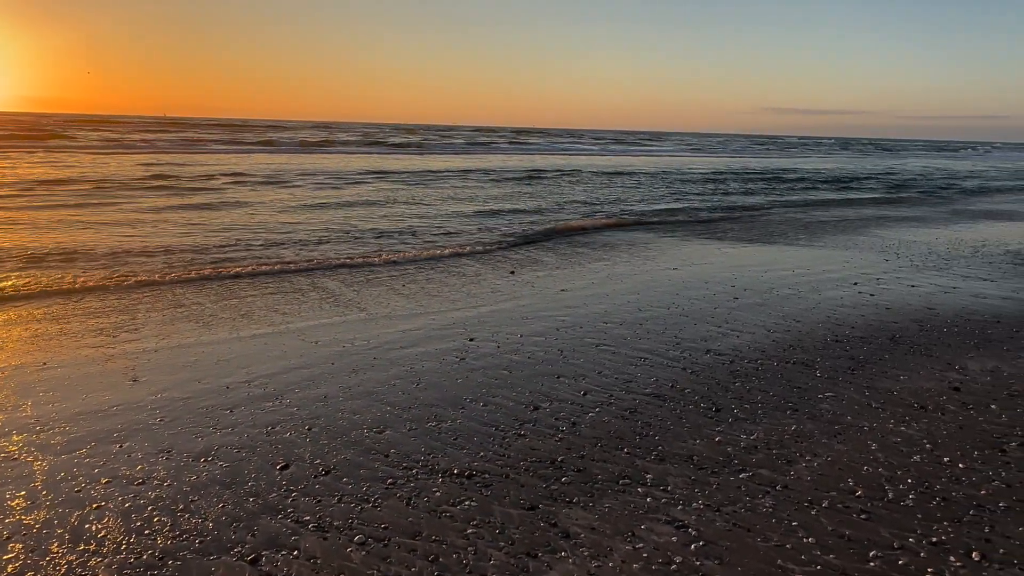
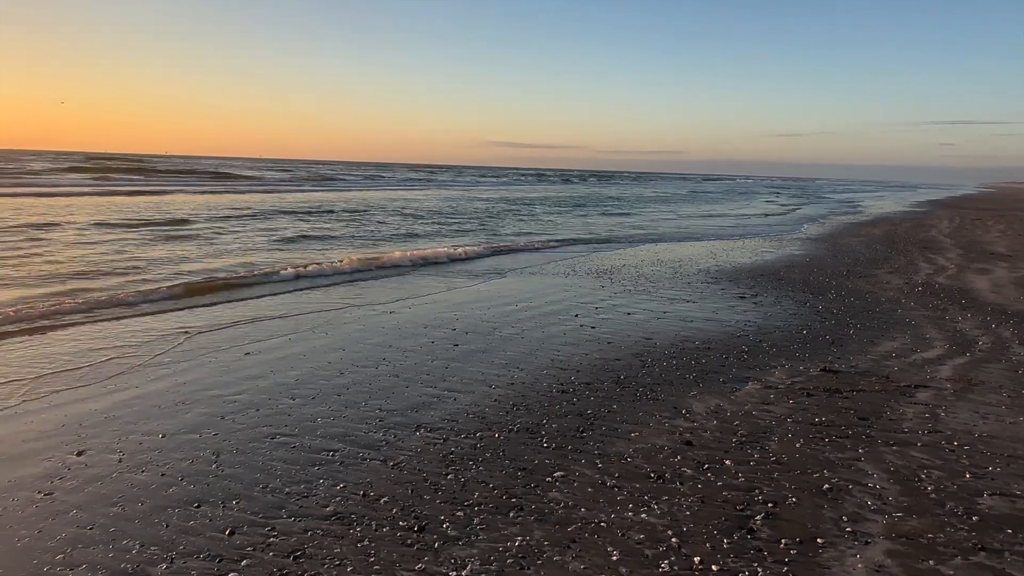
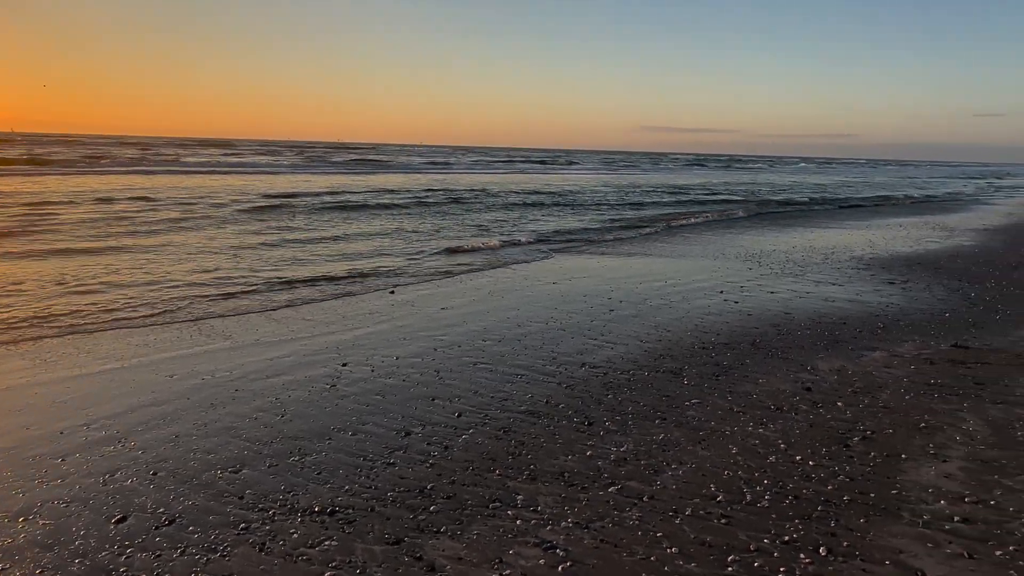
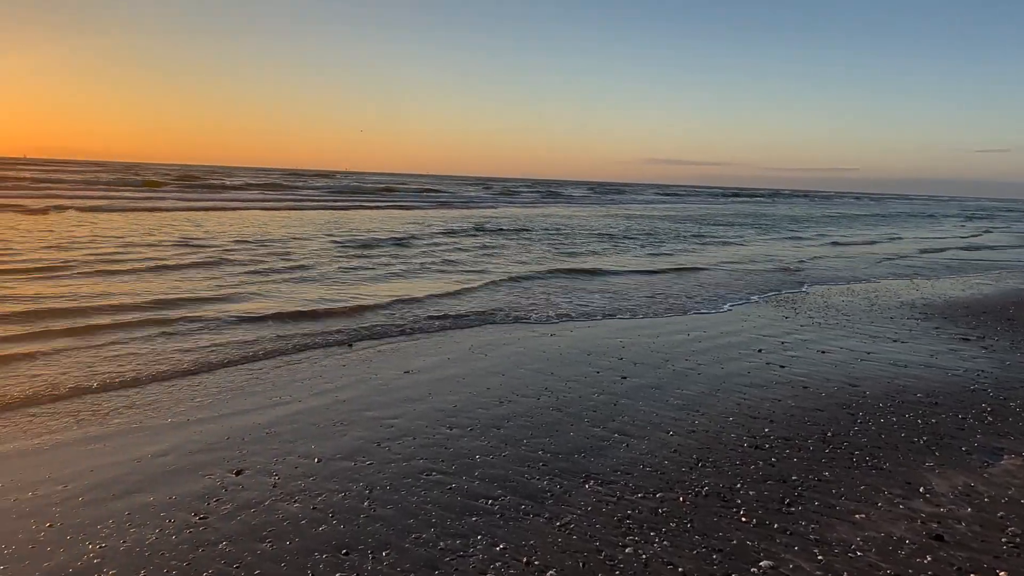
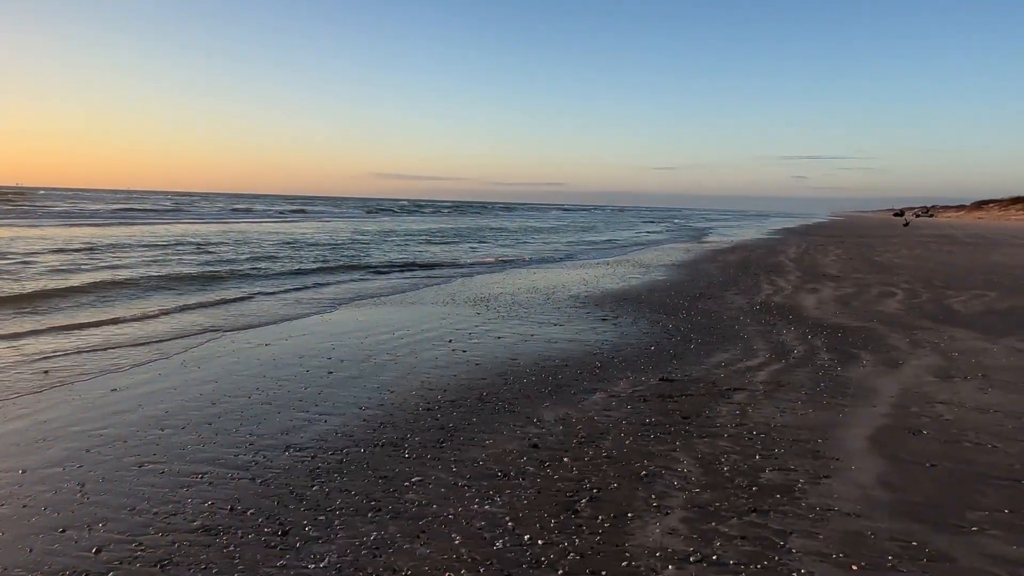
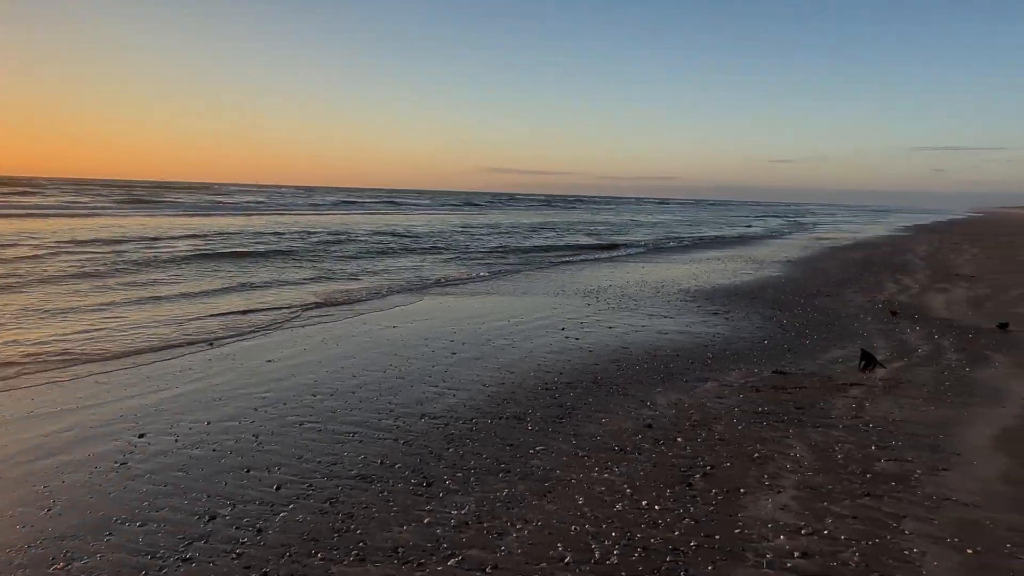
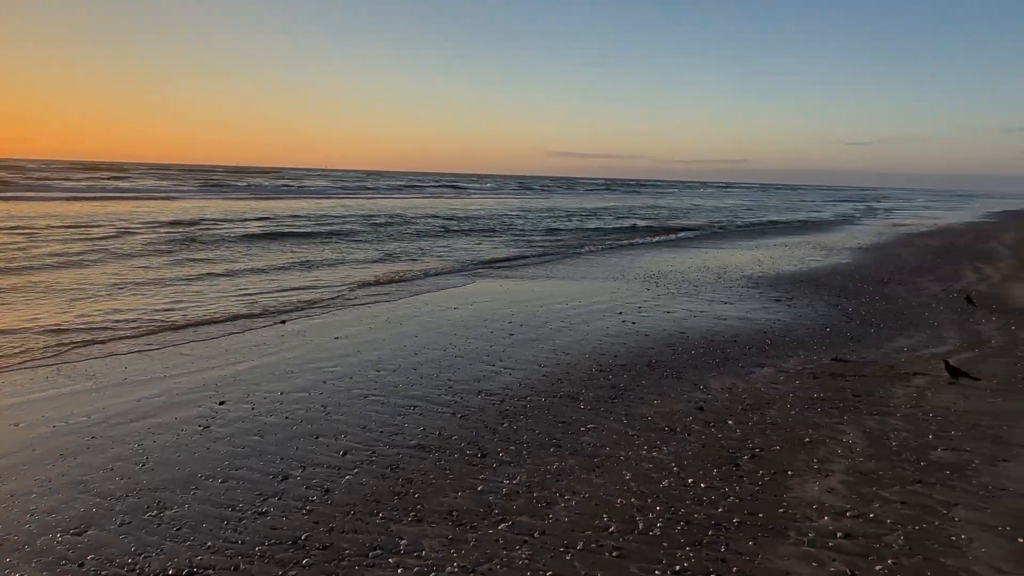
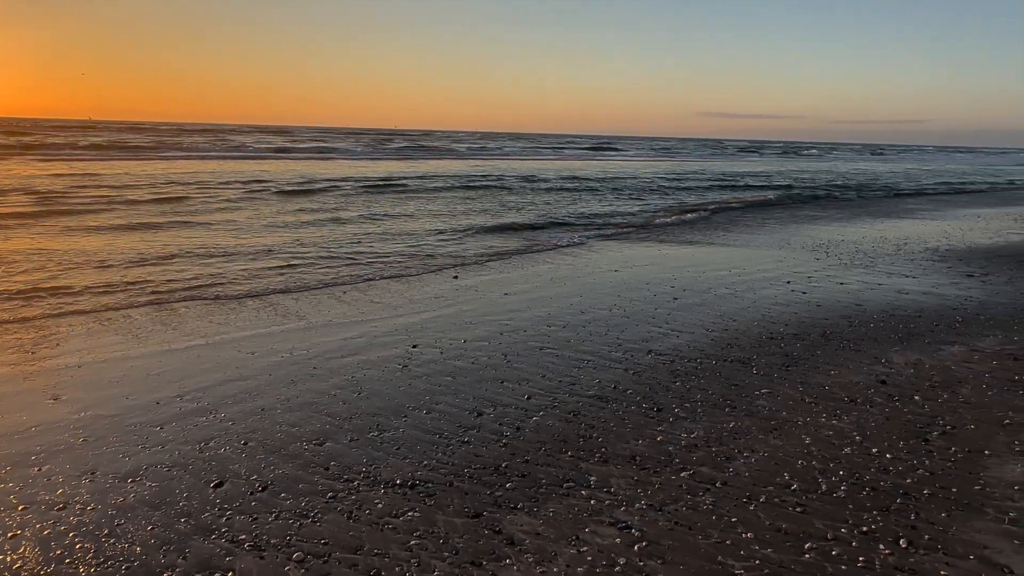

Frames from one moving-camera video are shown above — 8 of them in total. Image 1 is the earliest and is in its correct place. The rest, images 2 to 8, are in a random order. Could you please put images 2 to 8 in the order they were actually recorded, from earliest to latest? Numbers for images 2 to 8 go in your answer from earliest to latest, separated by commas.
8, 3, 7, 6, 5, 2, 4
